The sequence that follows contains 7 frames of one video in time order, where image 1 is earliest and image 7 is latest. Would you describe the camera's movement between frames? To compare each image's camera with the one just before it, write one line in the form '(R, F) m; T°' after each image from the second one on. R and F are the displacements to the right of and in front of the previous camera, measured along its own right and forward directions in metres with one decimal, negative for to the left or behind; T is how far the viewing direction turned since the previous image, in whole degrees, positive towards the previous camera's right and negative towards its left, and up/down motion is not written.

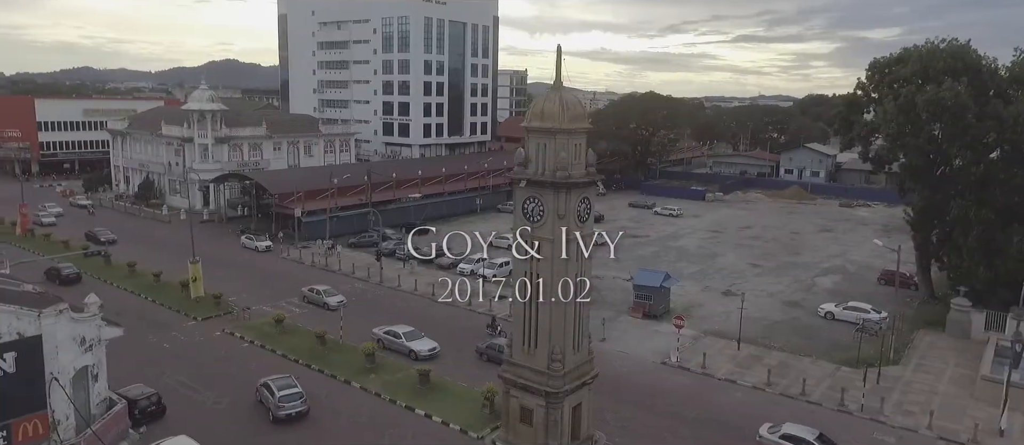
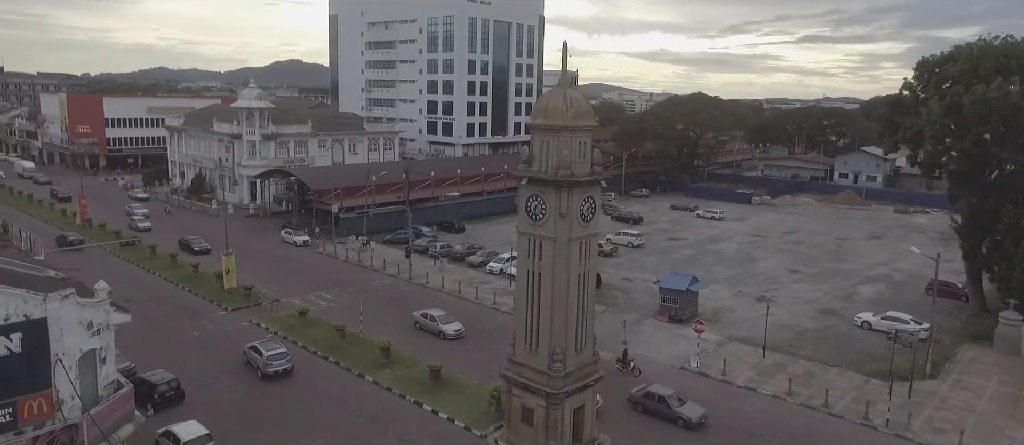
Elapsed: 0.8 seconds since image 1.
(+1.6, +0.2) m; -5°
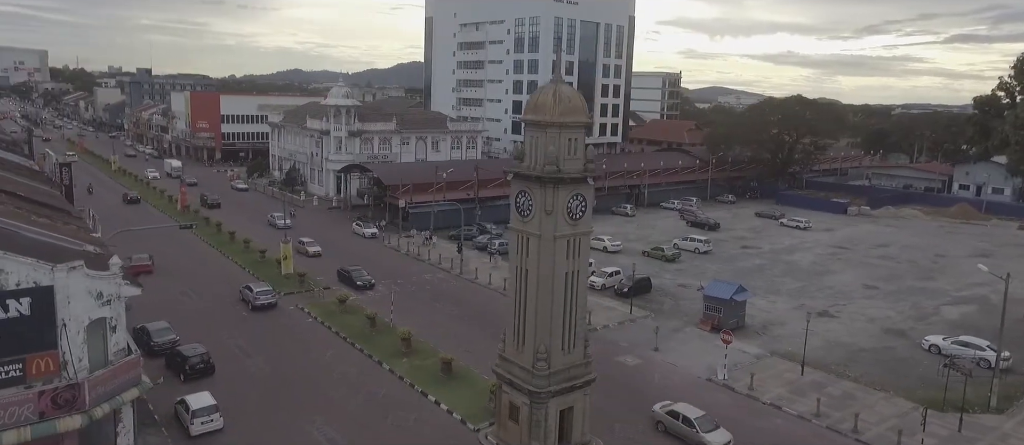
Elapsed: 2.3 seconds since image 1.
(+3.8, +0.4) m; -9°
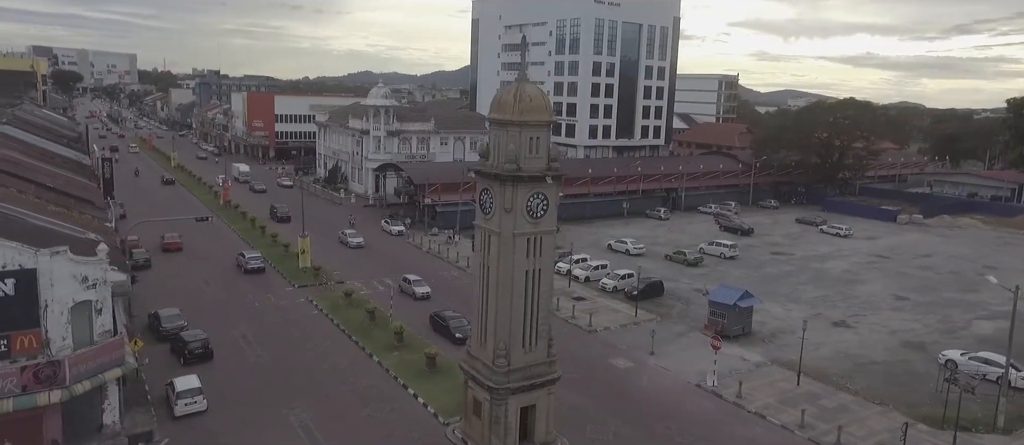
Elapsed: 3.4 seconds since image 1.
(+3.1, 0.0) m; -5°
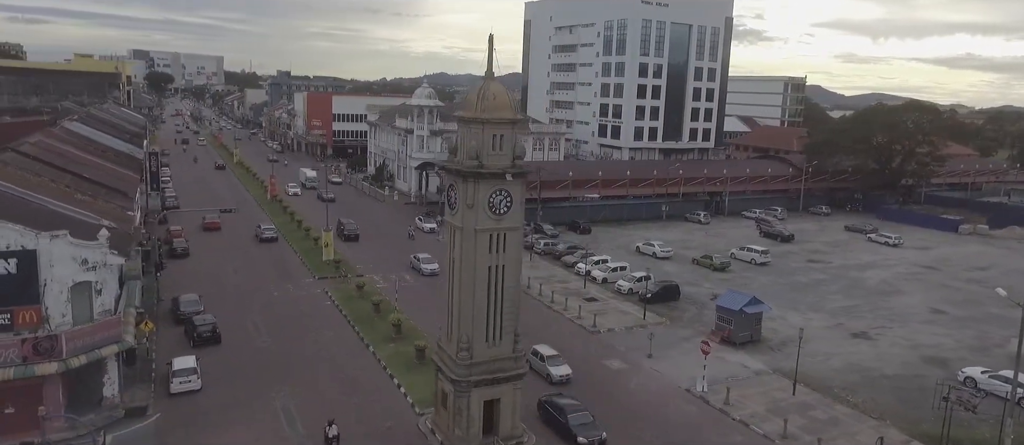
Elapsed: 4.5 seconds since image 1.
(+3.3, -0.1) m; -6°
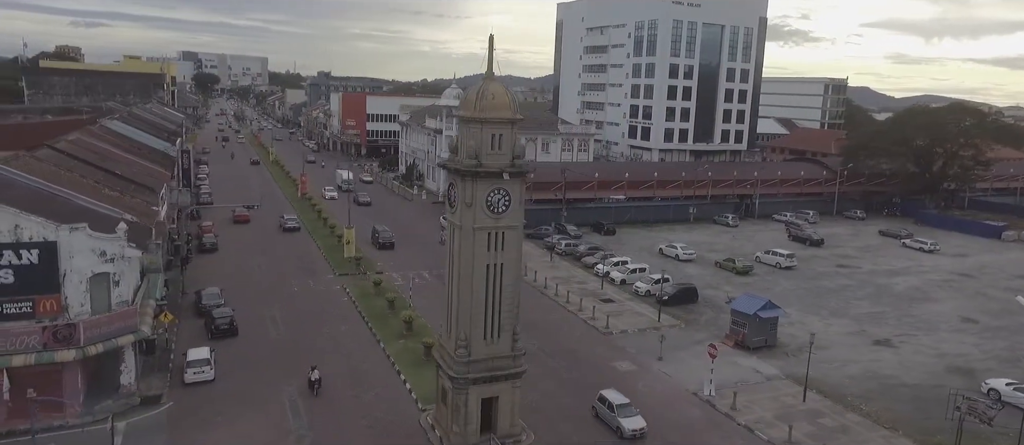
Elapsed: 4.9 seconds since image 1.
(+1.3, -0.1) m; -3°
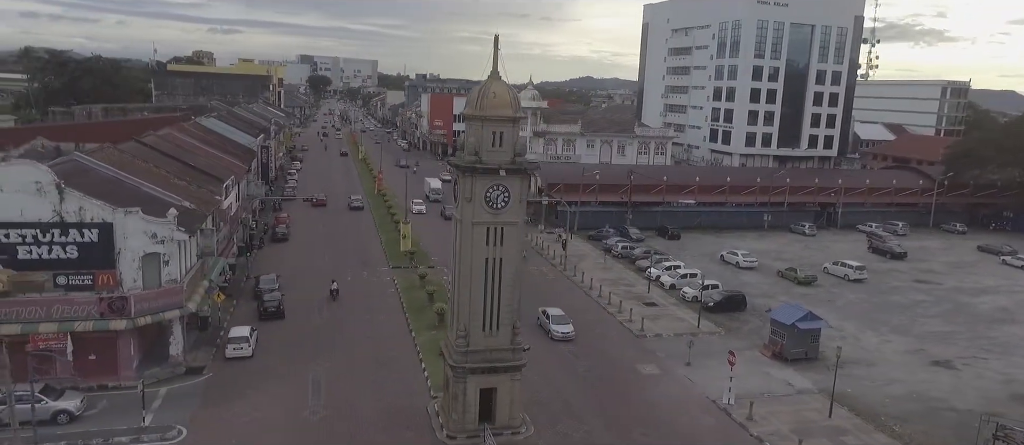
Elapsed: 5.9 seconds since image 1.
(+3.3, -0.3) m; -9°
